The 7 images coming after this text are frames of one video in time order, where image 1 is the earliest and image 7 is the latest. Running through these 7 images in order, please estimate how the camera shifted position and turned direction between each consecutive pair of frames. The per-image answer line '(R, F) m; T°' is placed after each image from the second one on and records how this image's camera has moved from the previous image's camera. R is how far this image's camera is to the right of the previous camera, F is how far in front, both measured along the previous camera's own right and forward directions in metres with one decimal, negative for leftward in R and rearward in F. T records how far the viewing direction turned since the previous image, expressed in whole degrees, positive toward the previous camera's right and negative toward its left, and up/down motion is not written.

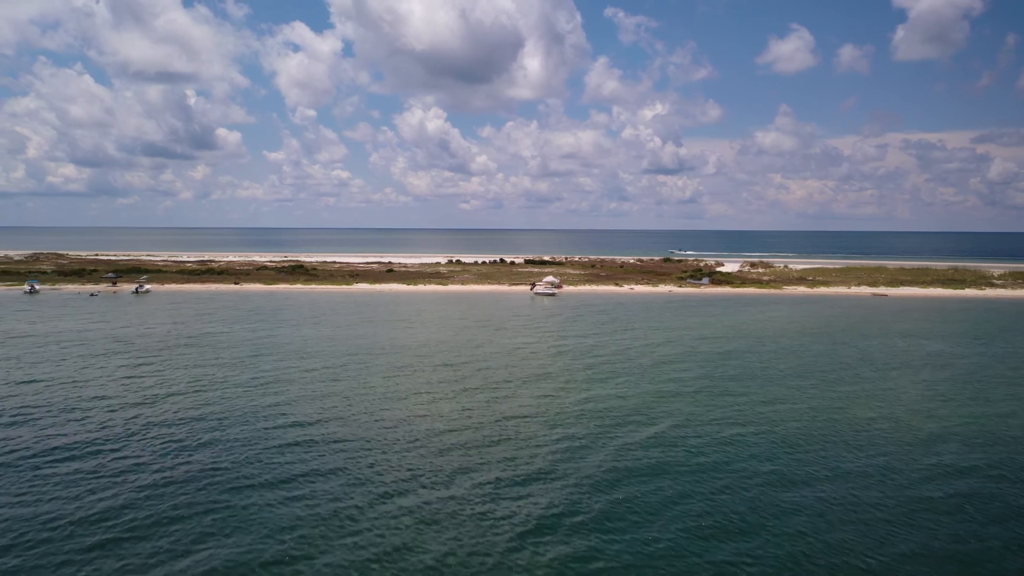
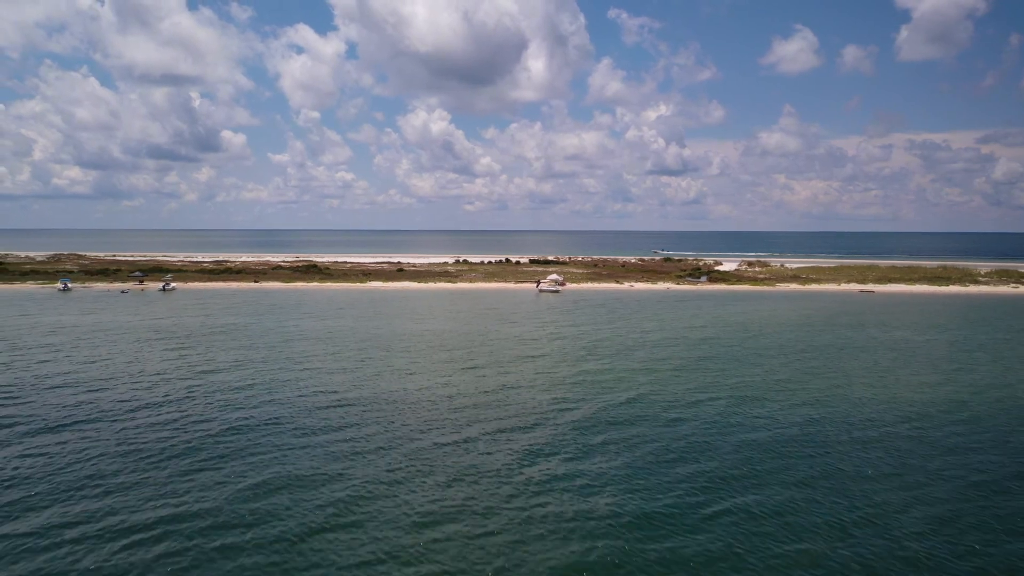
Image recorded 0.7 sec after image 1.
(0.0, -2.2) m; 0°
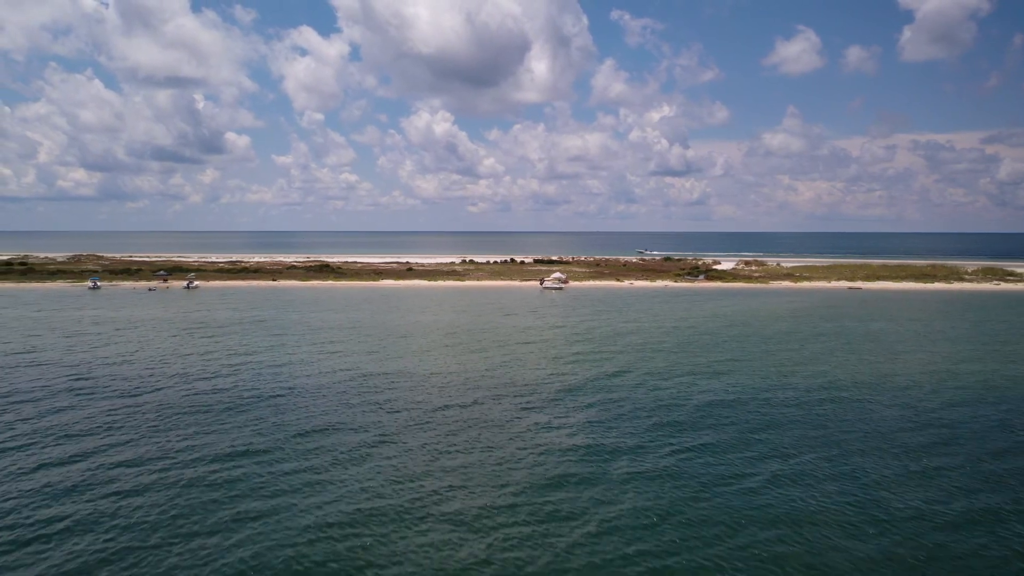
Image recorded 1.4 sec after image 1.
(-0.1, -2.2) m; 0°
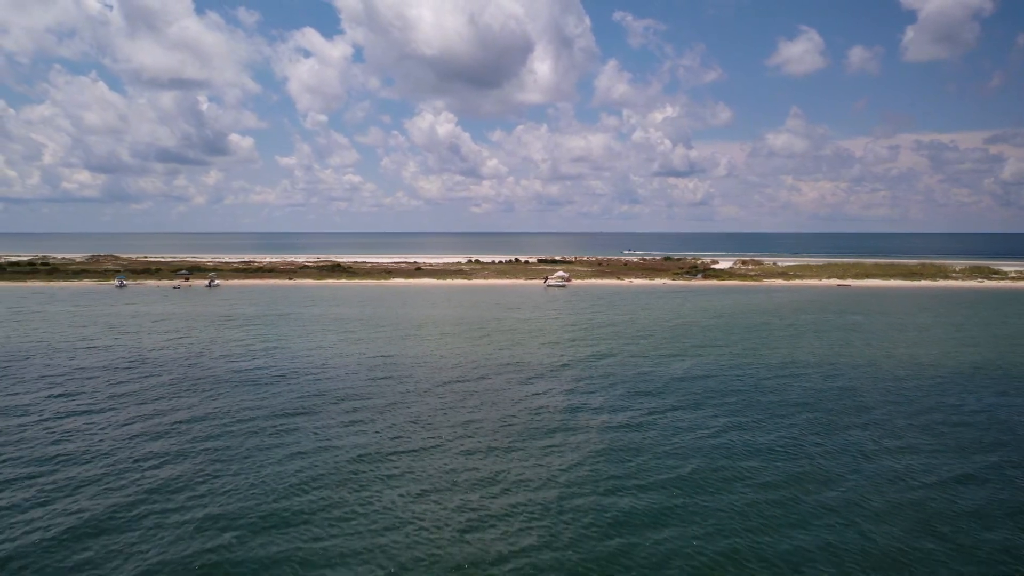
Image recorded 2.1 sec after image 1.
(-0.1, -2.2) m; 0°
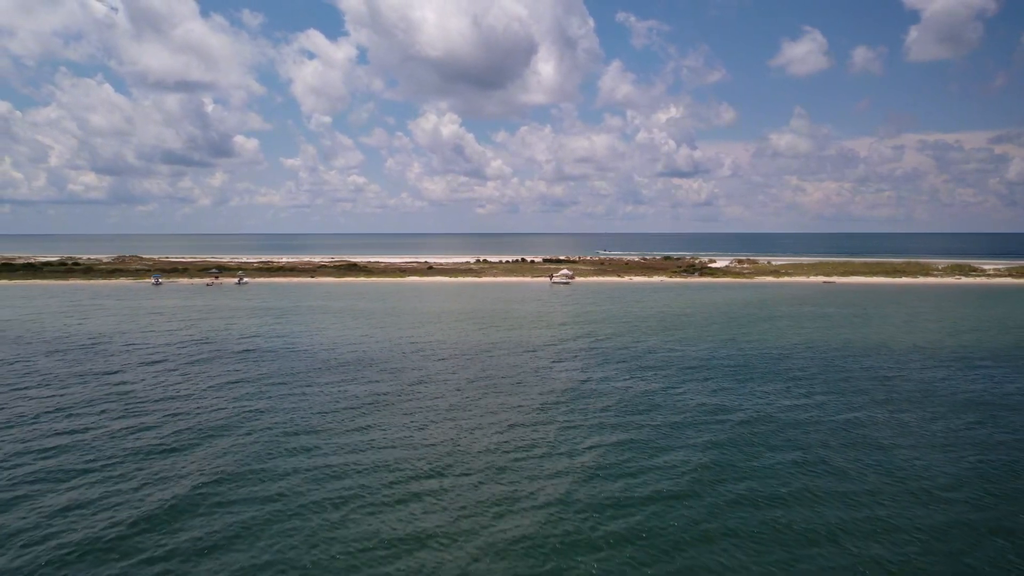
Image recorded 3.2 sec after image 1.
(-0.2, -3.4) m; 0°
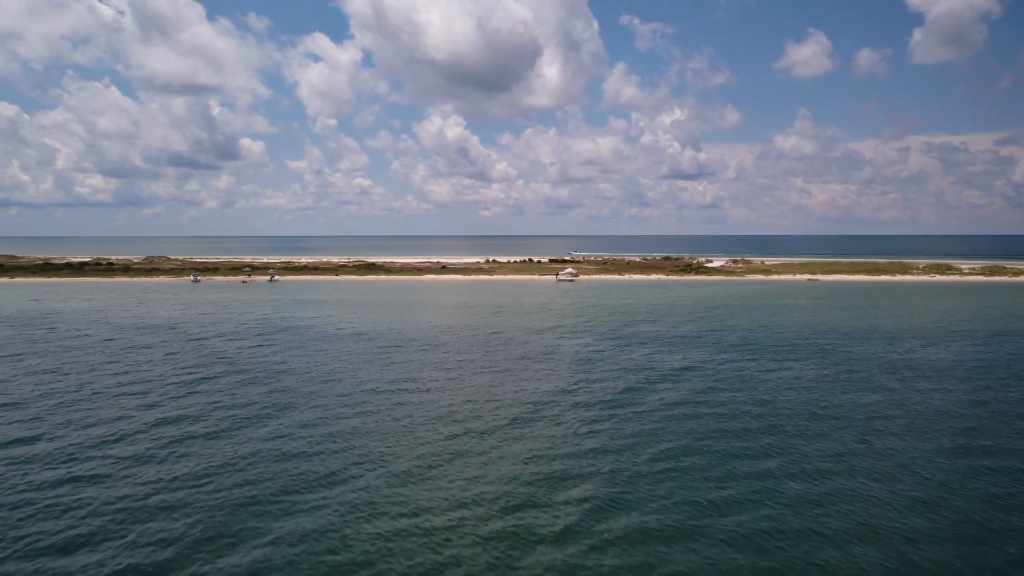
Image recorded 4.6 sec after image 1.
(-0.2, -4.3) m; 0°
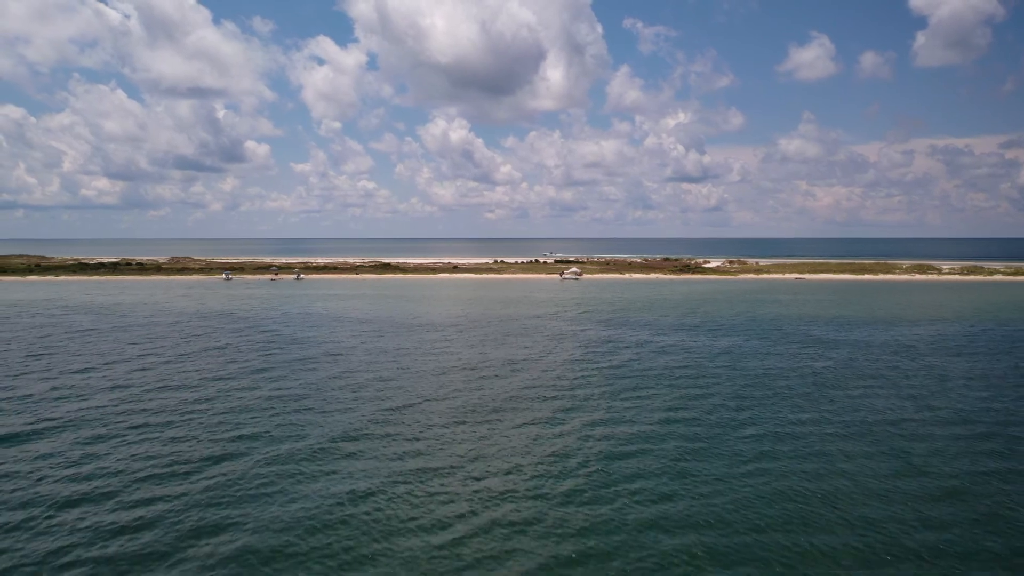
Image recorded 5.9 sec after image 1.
(-0.2, -4.1) m; 0°
